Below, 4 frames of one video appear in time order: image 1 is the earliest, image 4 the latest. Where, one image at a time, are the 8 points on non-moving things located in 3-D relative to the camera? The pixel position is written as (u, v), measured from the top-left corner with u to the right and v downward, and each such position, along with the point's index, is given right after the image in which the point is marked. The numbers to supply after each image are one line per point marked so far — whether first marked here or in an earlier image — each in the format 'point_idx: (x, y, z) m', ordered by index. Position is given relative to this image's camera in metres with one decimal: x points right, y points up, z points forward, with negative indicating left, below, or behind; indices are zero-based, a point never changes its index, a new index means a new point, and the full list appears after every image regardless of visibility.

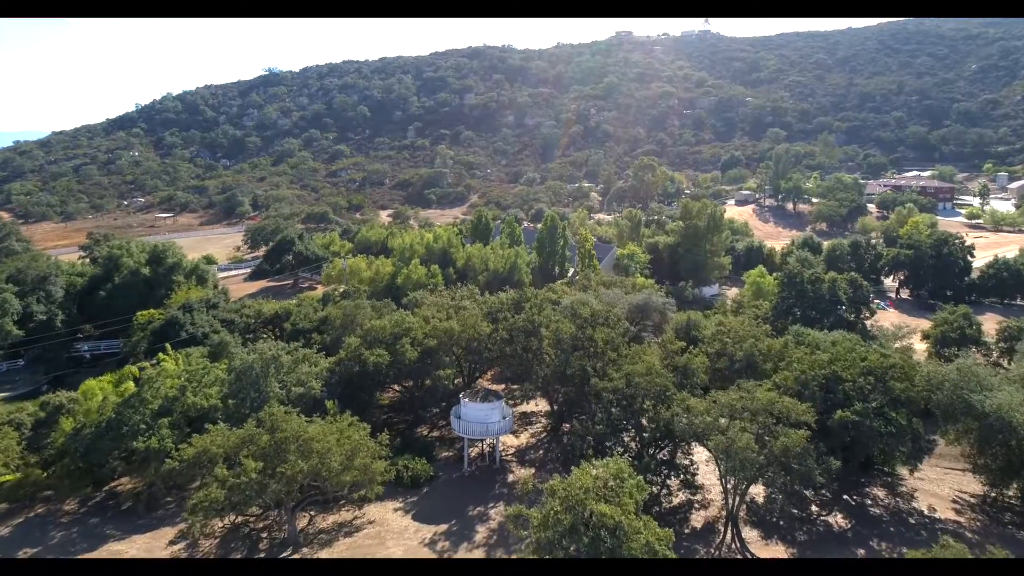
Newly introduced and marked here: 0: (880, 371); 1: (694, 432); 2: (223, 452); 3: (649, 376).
0: (+10.5, -2.4, +20.0) m
1: (+4.7, -3.7, +18.1) m
2: (-7.1, -4.0, +17.1) m
3: (+3.9, -2.5, +19.9) m
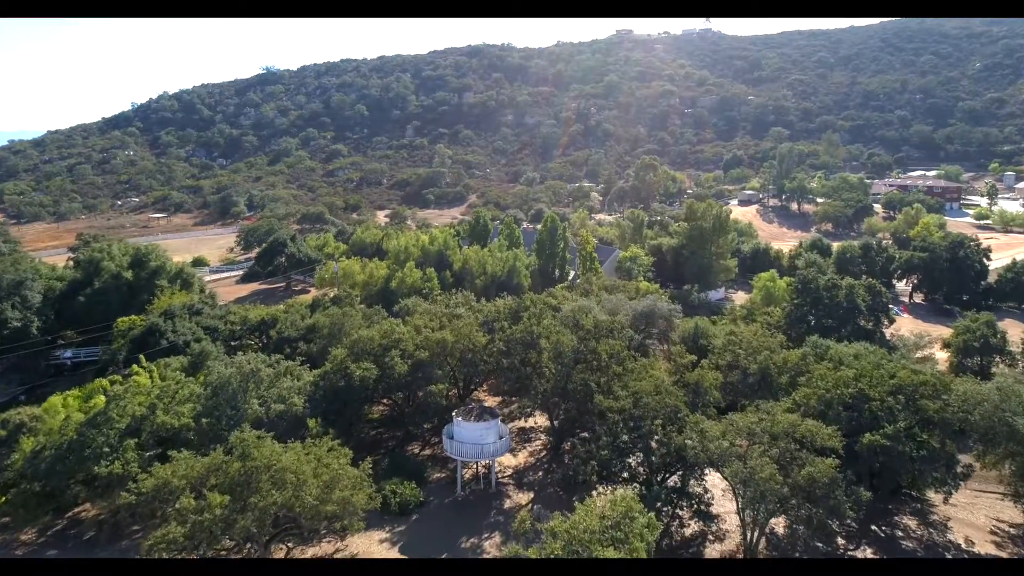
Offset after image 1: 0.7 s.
0: (+10.4, -2.6, +18.3) m
1: (+4.6, -4.0, +16.5) m
2: (-7.2, -4.3, +15.5) m
3: (+3.8, -2.8, +18.3) m
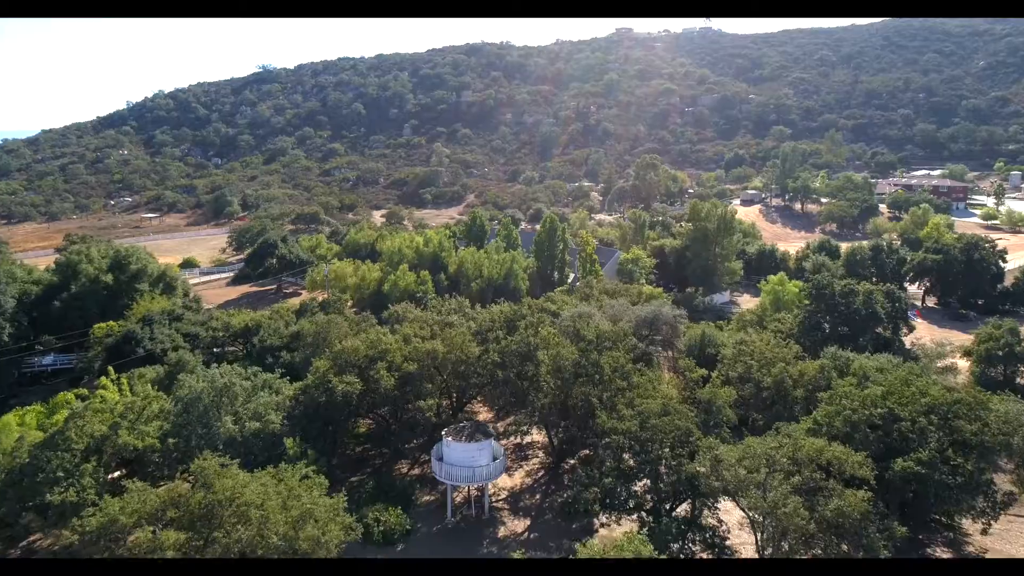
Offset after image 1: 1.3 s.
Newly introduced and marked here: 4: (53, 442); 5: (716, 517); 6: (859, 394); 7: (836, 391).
0: (+10.3, -2.9, +16.6) m
1: (+4.5, -4.2, +14.8) m
2: (-7.3, -4.5, +13.8) m
3: (+3.7, -3.0, +16.6) m
4: (-11.8, -4.0, +18.0) m
5: (+4.7, -5.2, +16.1) m
6: (+8.7, -2.7, +17.7) m
7: (+8.4, -2.7, +18.3) m
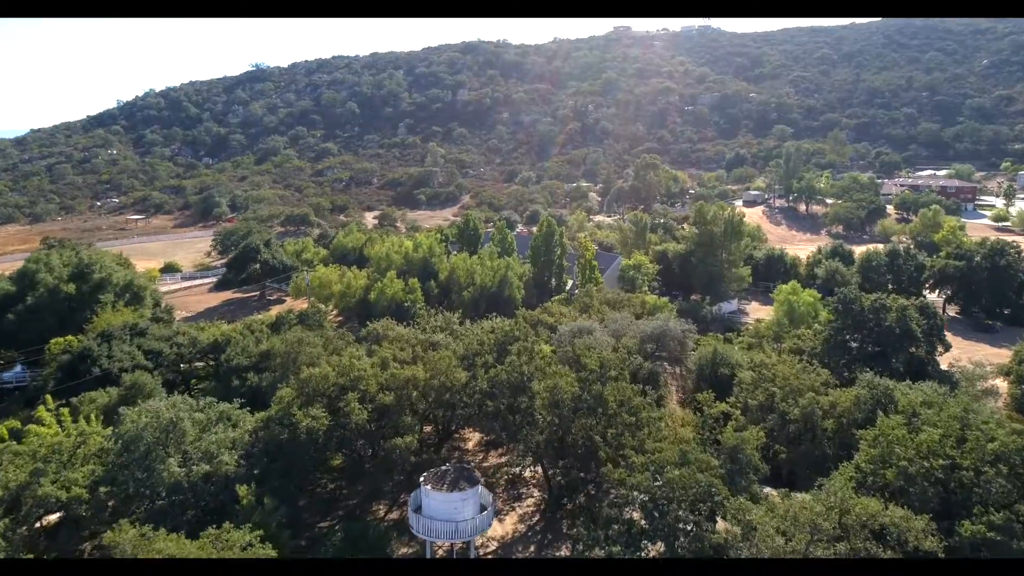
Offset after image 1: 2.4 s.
0: (+10.0, -3.4, +14.0) m
1: (+4.3, -4.7, +12.1) m
2: (-7.5, -5.0, +11.1) m
3: (+3.4, -3.5, +13.9) m
4: (-12.0, -4.5, +15.3) m
5: (+4.4, -5.8, +13.4) m
6: (+8.5, -3.2, +15.0) m
7: (+8.2, -3.2, +15.7) m
